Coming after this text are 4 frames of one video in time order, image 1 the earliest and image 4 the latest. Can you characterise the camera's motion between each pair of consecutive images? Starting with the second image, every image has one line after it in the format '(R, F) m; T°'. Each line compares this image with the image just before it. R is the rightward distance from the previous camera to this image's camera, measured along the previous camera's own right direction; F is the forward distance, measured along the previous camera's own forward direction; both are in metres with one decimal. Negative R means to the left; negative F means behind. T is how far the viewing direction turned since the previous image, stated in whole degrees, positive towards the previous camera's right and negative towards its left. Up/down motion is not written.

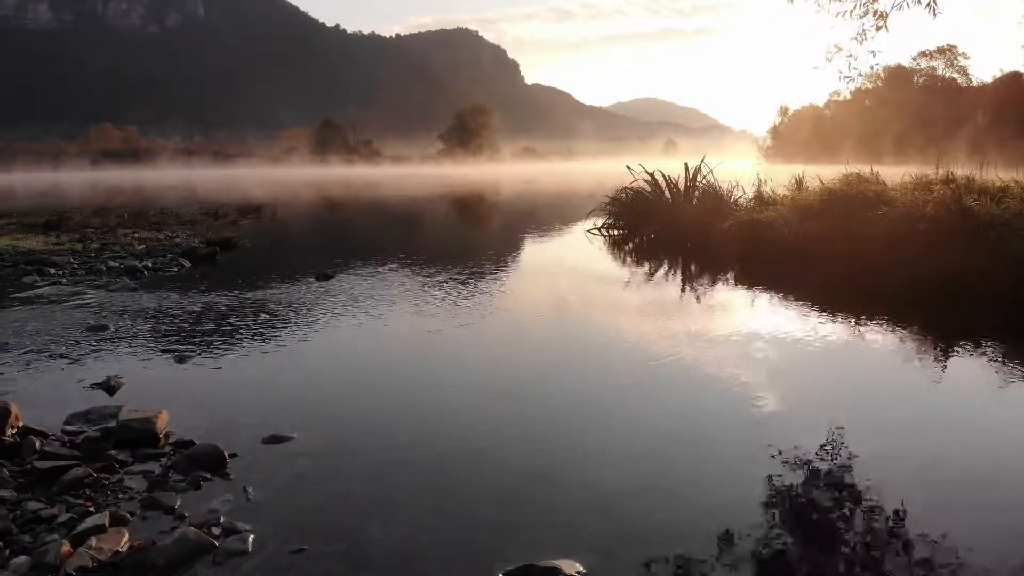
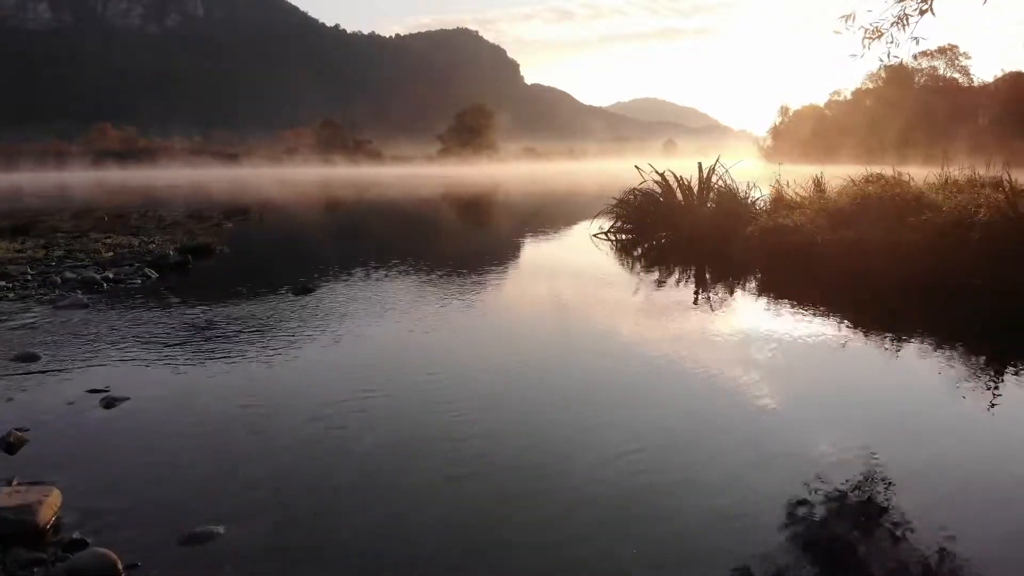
(0.0, +0.6) m; 0°
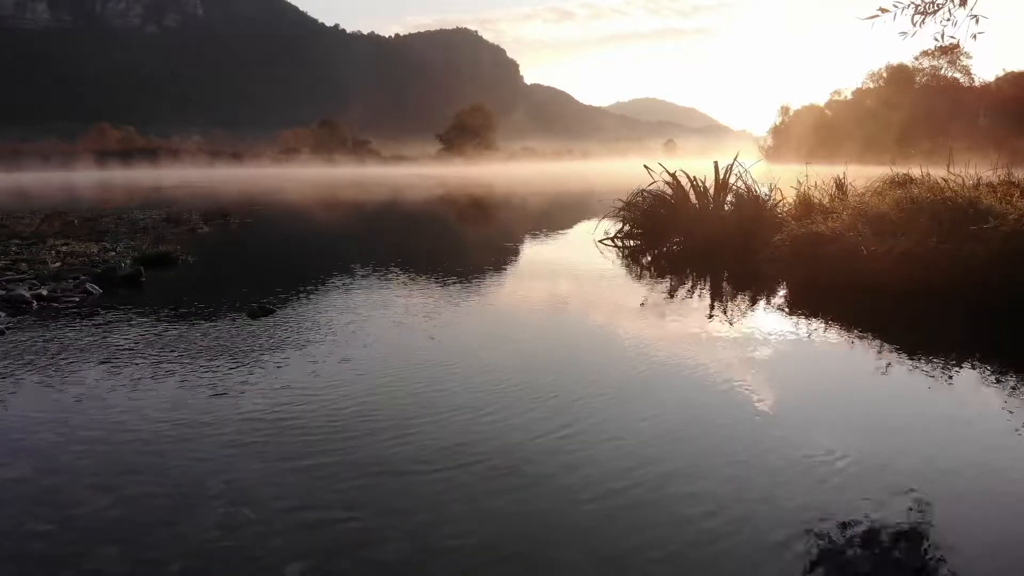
(0.0, +0.7) m; 0°
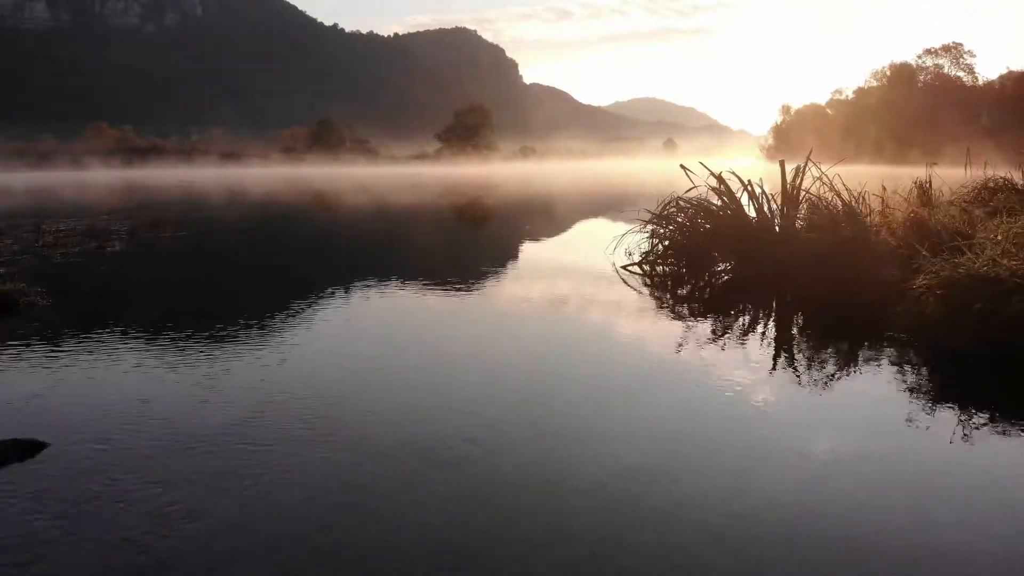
(0.0, +1.8) m; 0°
